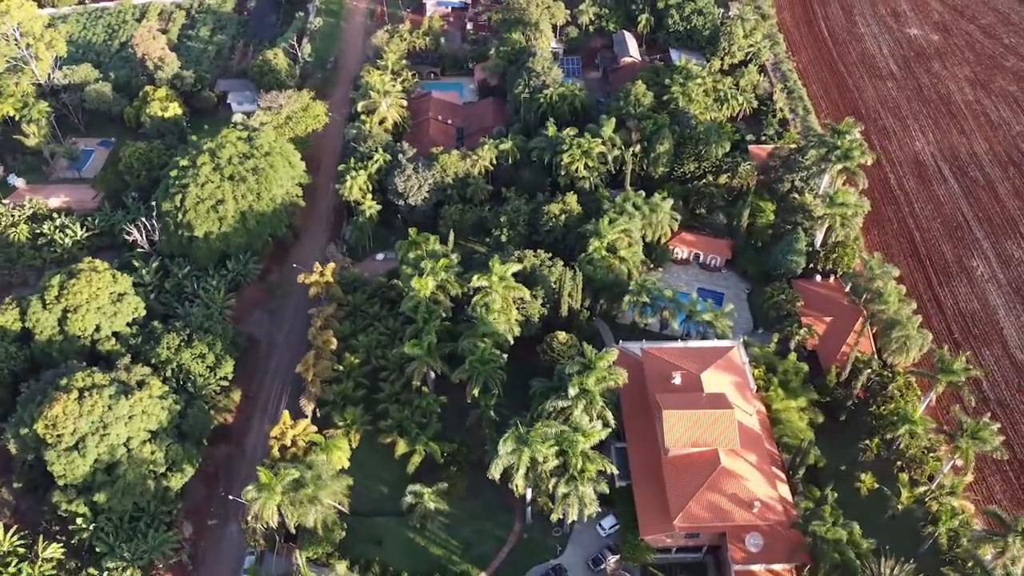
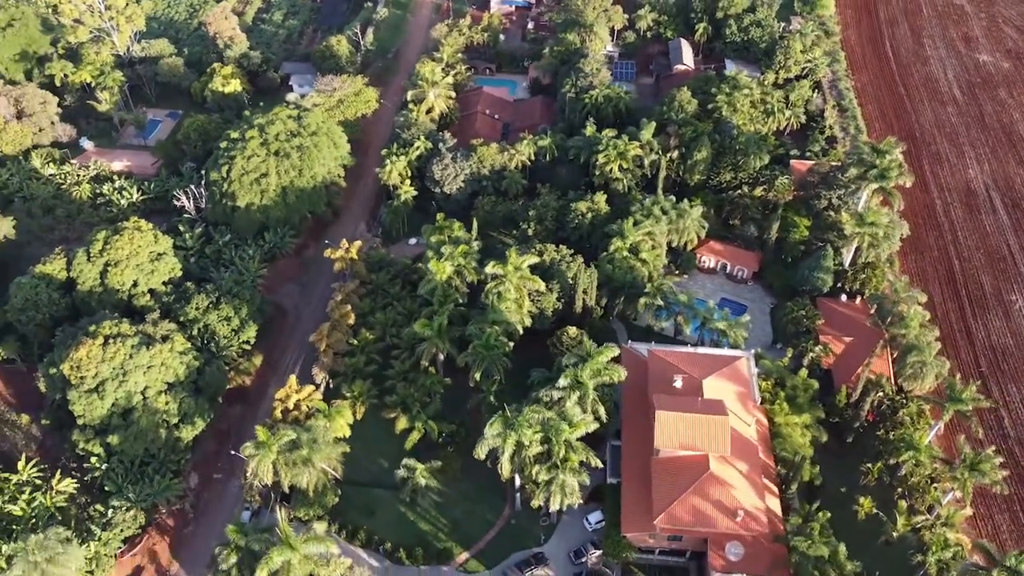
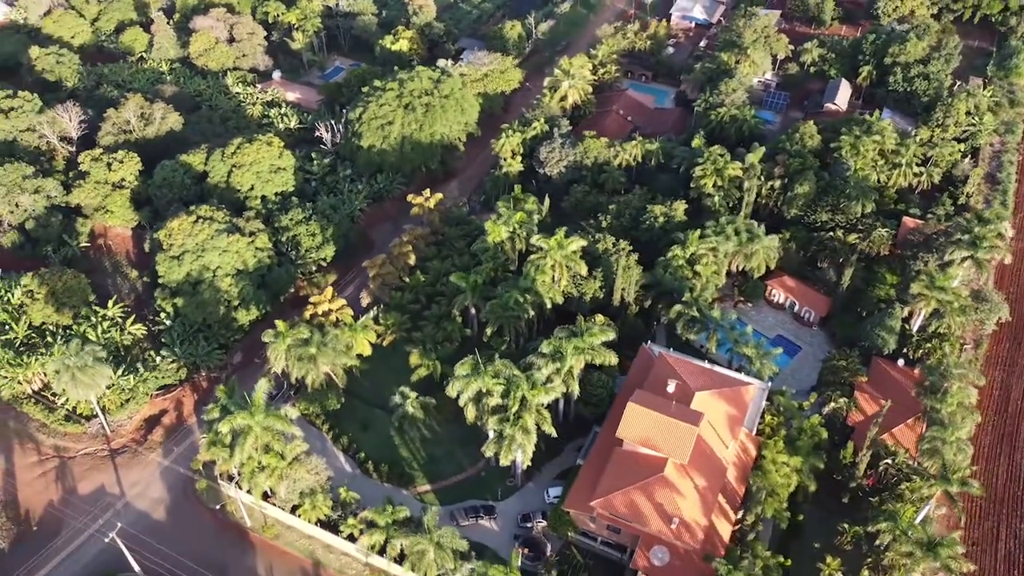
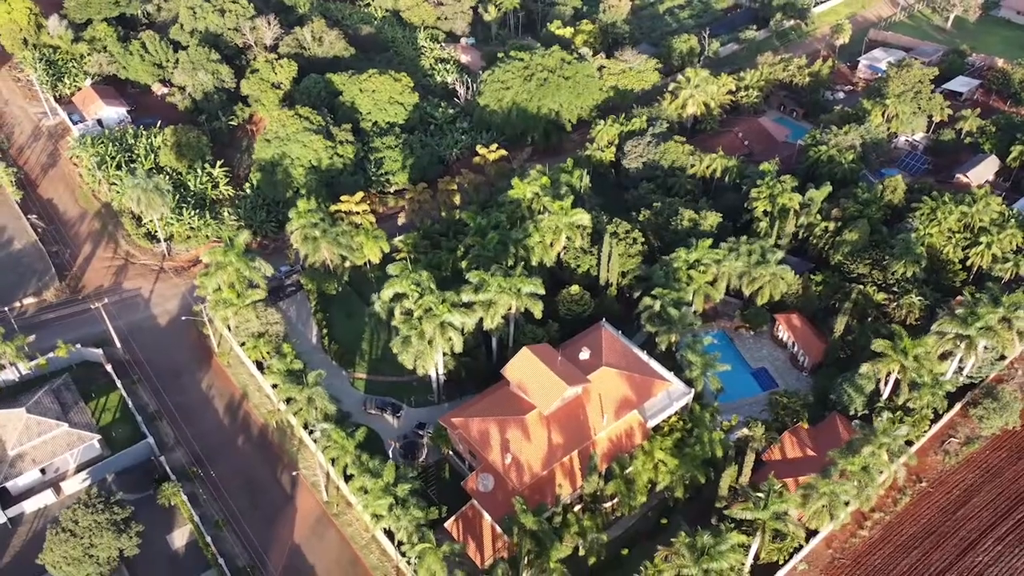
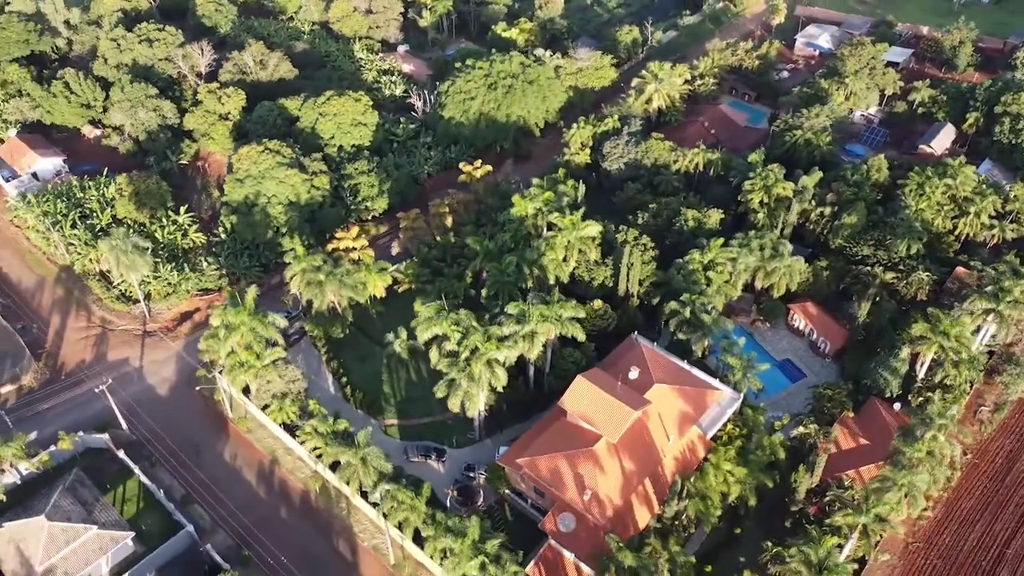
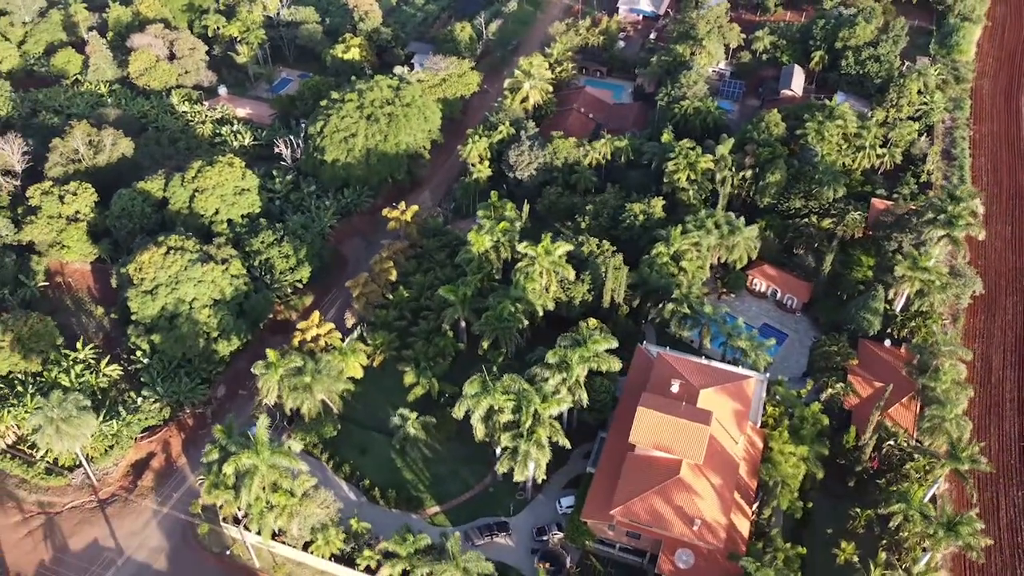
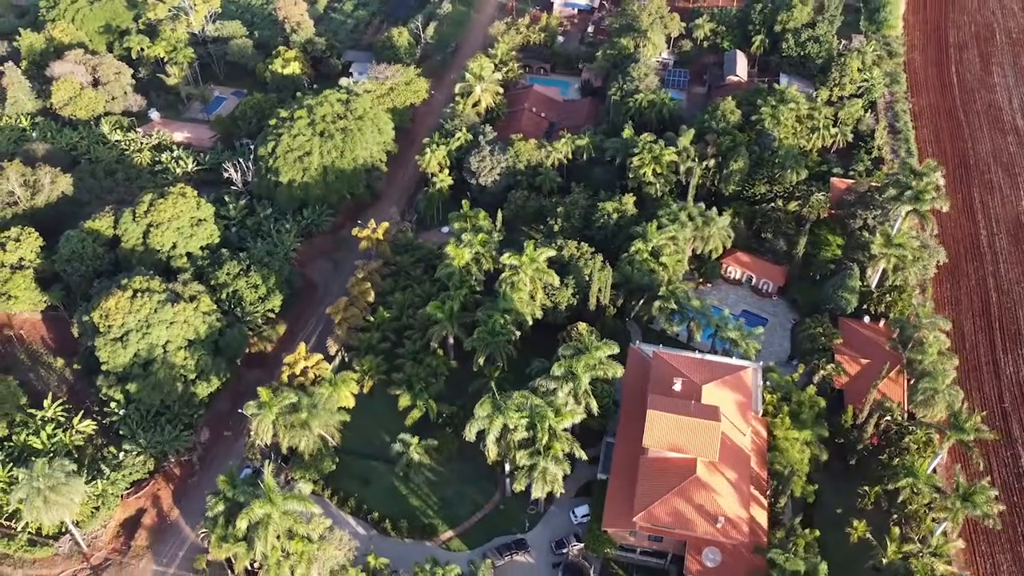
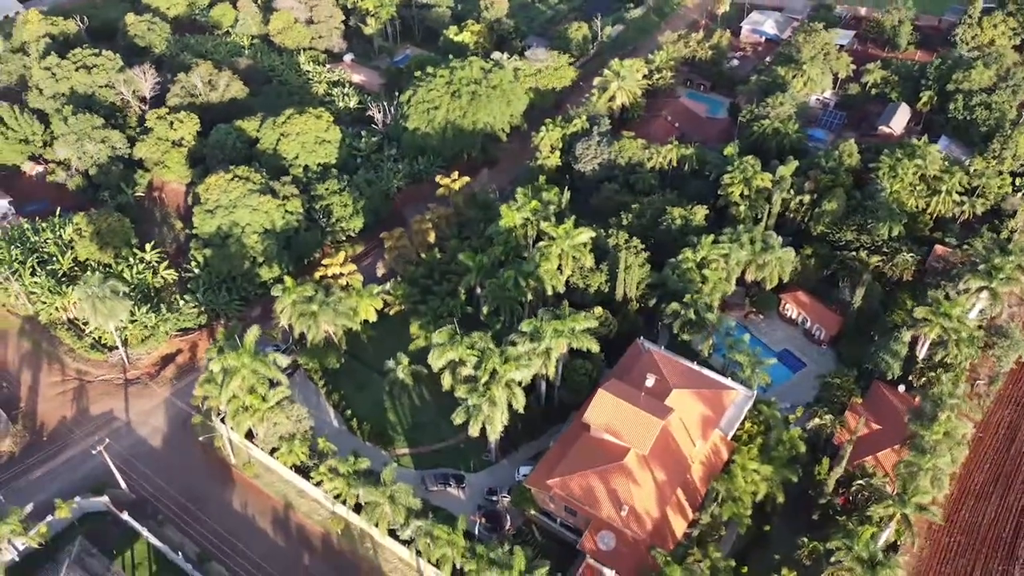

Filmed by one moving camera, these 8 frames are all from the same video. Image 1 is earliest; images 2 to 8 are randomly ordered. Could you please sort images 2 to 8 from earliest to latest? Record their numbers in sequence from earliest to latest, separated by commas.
2, 7, 6, 3, 8, 5, 4
